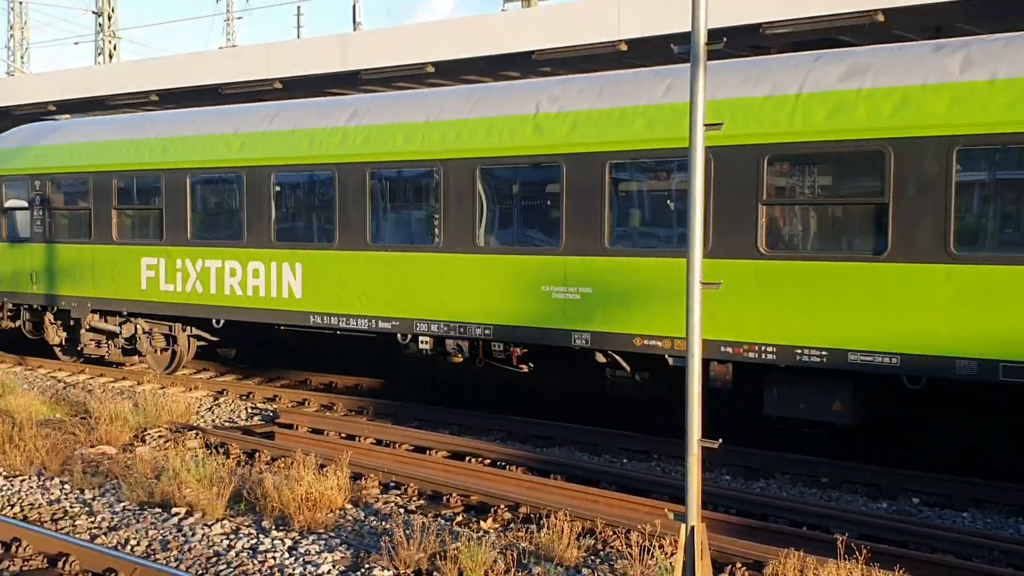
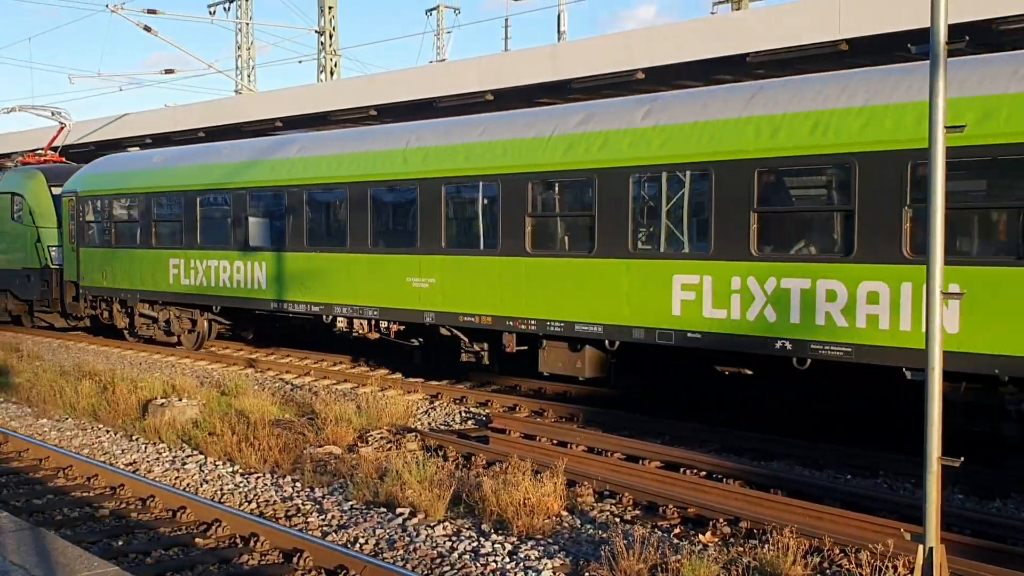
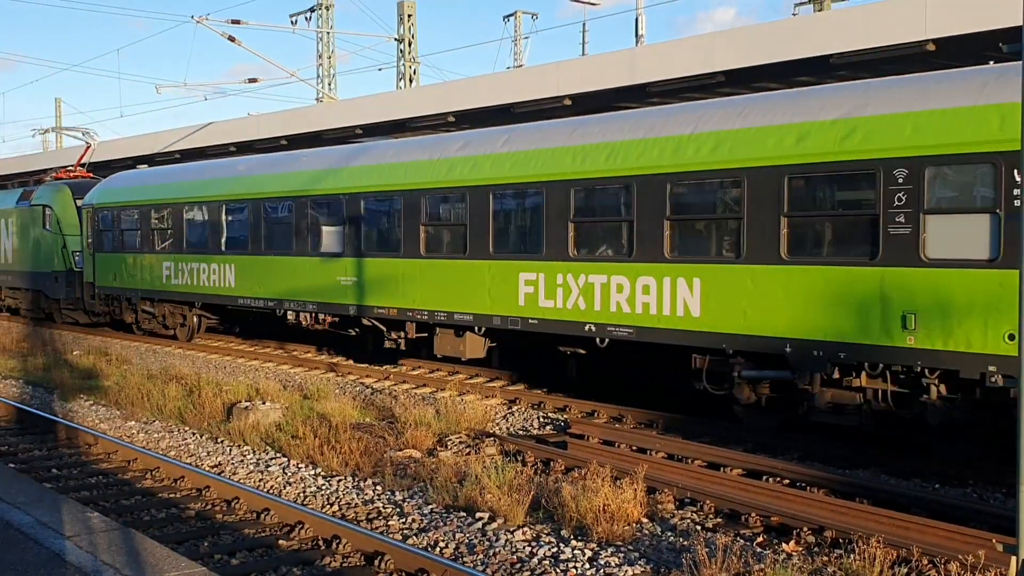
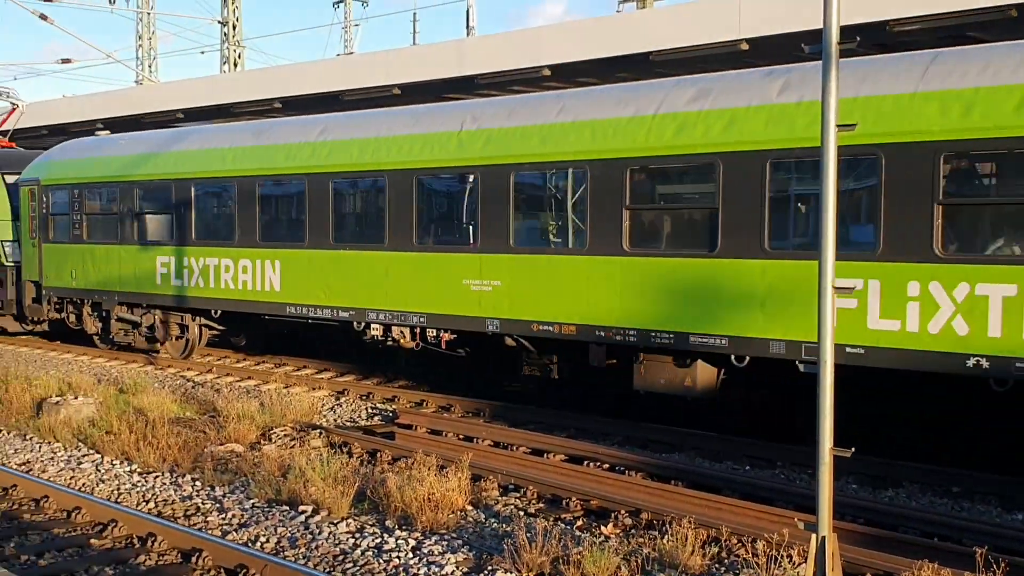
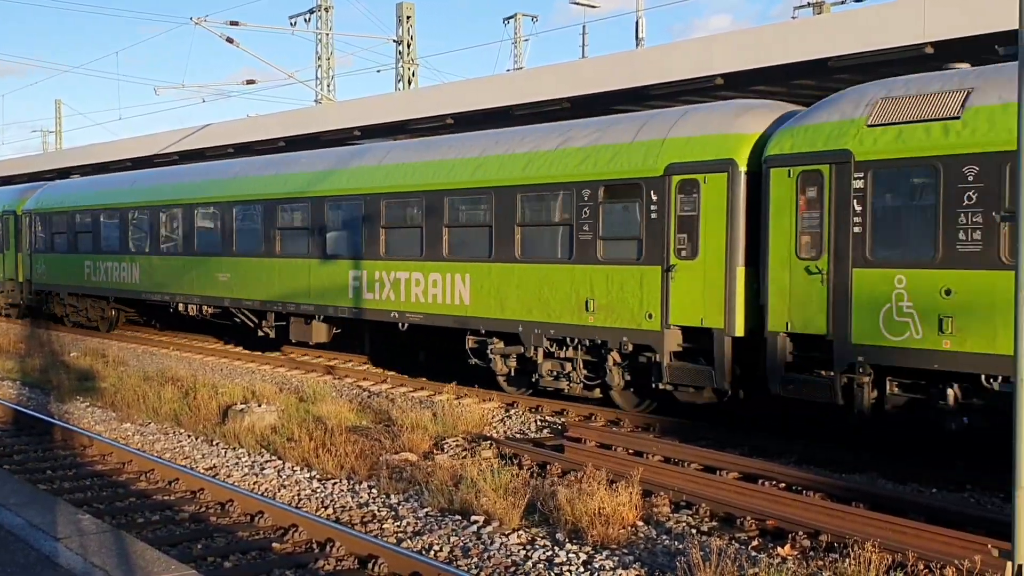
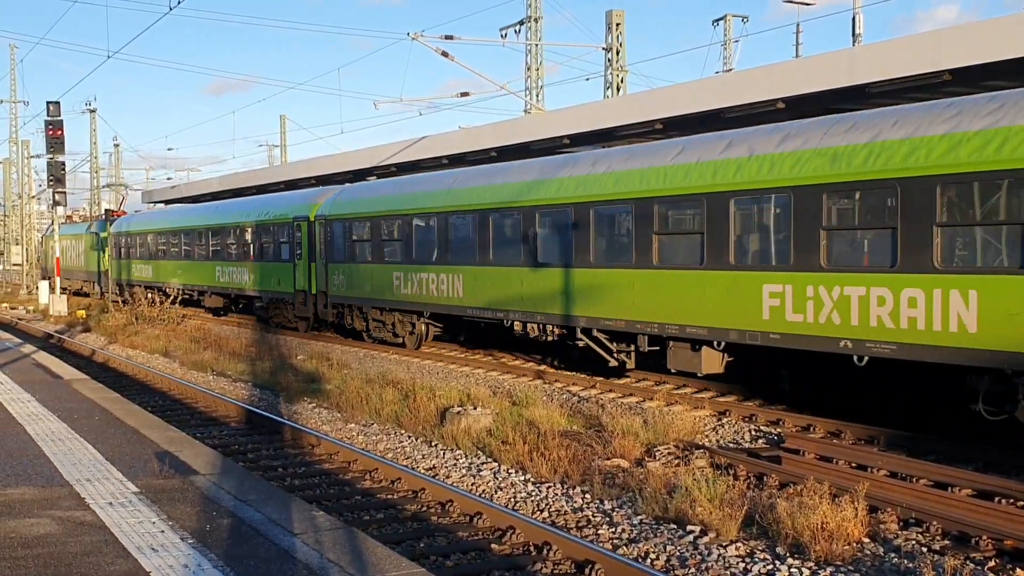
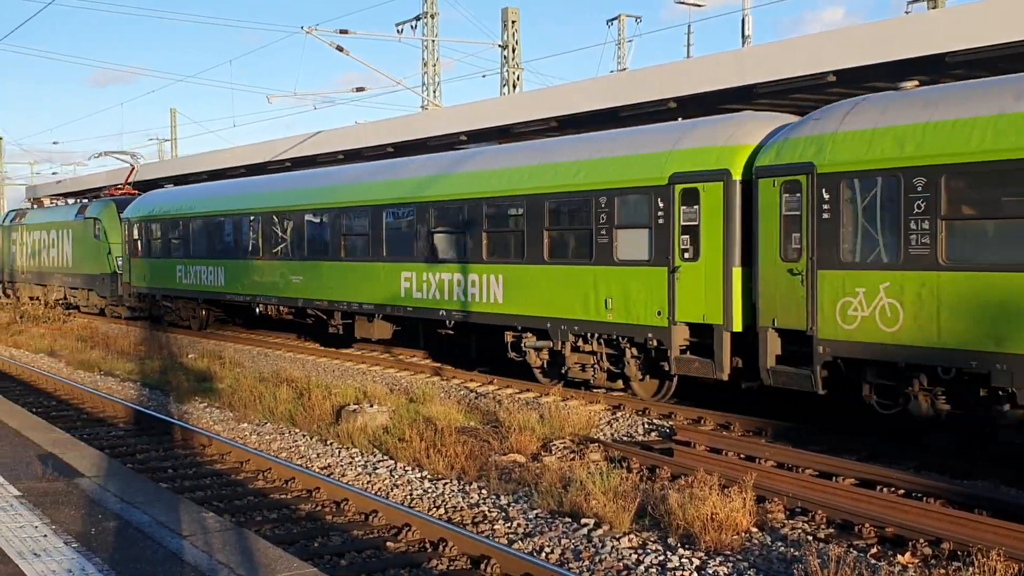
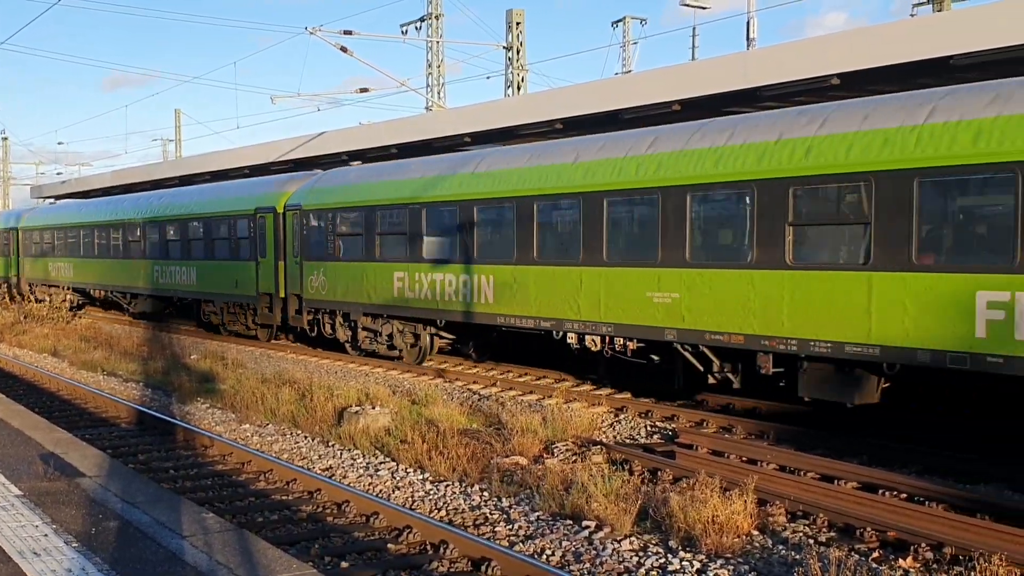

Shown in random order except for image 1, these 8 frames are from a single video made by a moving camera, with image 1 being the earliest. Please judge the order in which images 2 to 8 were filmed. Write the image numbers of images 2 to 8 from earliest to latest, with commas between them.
4, 2, 3, 7, 6, 8, 5
